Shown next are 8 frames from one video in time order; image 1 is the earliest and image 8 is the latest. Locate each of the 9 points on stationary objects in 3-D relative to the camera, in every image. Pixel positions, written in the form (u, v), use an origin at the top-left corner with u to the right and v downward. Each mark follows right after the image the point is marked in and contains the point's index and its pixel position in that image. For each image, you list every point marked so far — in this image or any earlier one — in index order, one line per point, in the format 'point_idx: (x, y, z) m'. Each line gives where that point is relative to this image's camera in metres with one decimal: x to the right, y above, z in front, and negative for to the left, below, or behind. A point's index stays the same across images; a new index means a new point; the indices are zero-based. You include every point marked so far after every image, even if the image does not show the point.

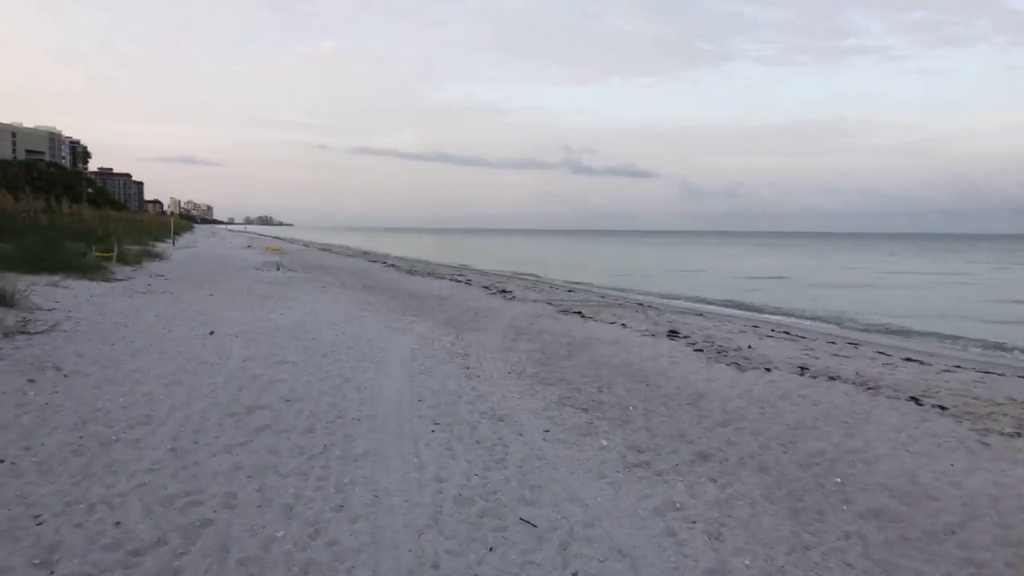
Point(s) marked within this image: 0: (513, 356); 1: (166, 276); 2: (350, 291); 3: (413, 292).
0: (0.0, -0.9, +9.2) m
1: (-9.0, +0.3, +17.5) m
2: (-3.7, -0.1, +15.6) m
3: (-2.5, -0.1, +17.0) m
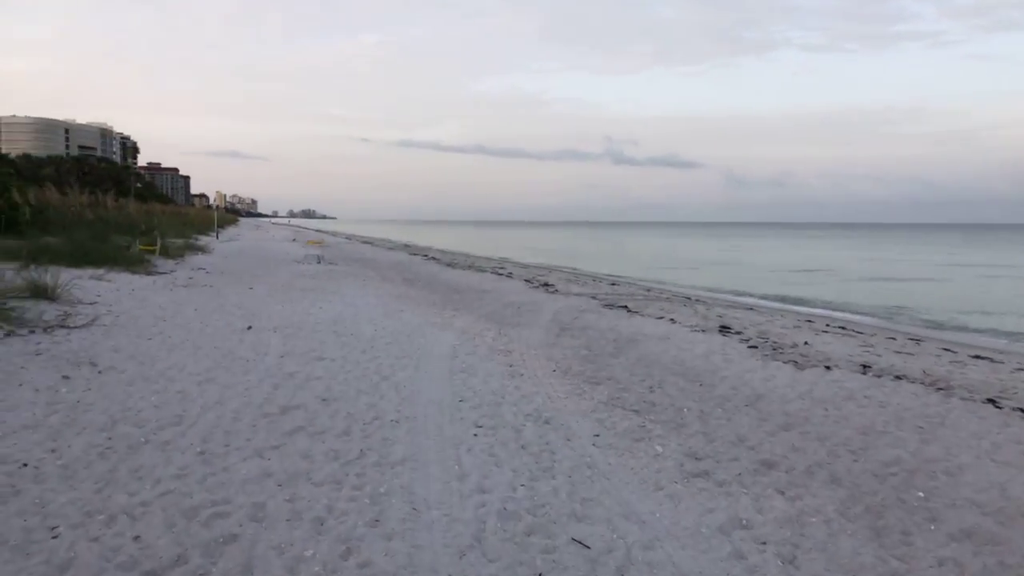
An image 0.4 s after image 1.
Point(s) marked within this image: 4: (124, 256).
0: (+0.6, -0.8, +8.8) m
1: (-7.9, +0.5, +17.6) m
2: (-2.7, +0.1, +15.4) m
3: (-1.4, +0.1, +16.7) m
4: (-9.3, +0.8, +16.1) m
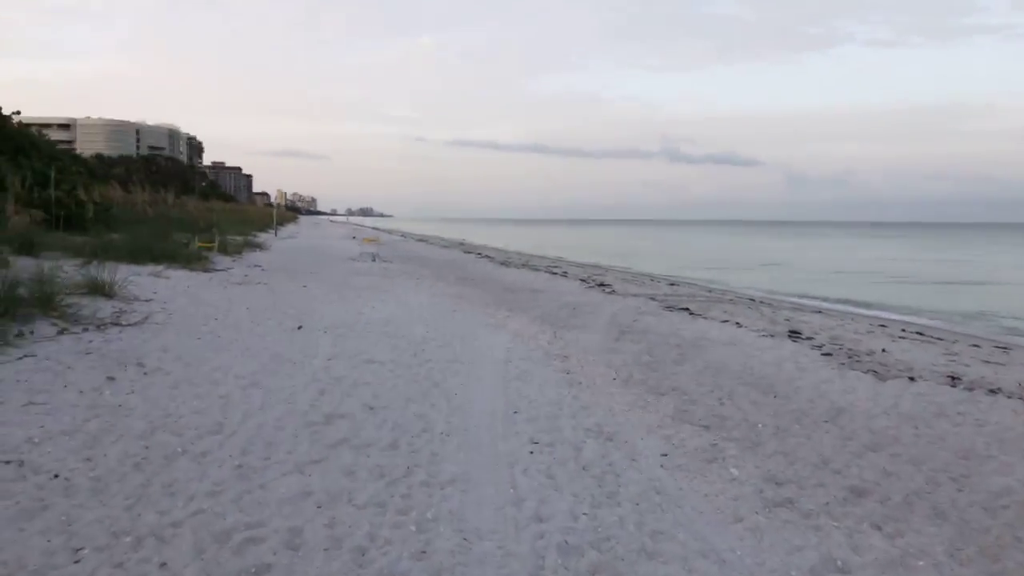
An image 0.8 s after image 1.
0: (+1.3, -0.9, +8.3) m
1: (-6.5, +0.6, +17.8) m
2: (-1.5, +0.1, +15.1) m
3: (-0.1, +0.1, +16.4) m
4: (-8.0, +0.9, +16.4) m
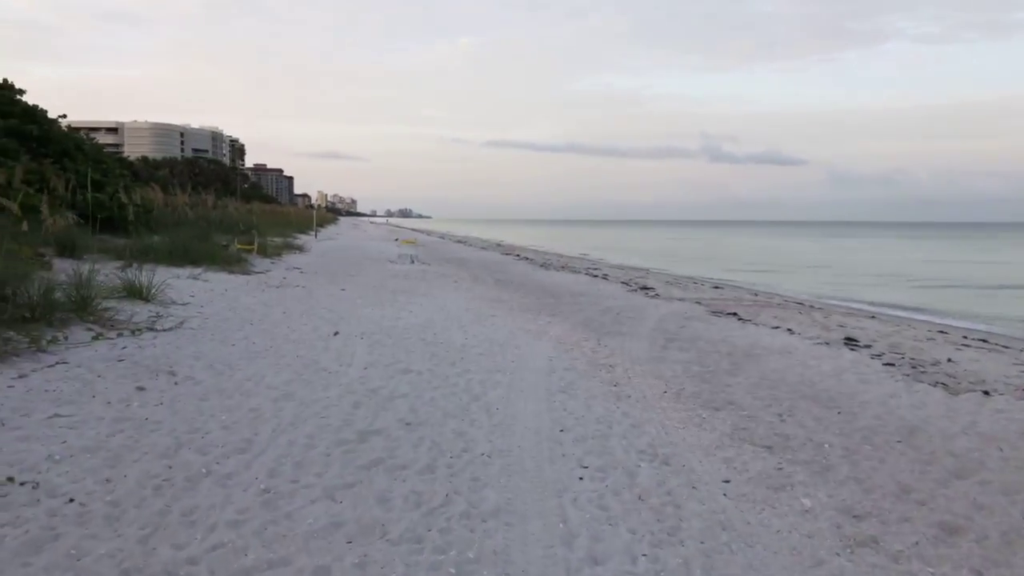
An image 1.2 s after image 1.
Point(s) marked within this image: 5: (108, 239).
0: (+1.8, -0.9, +7.8) m
1: (-5.4, +0.5, +17.7) m
2: (-0.6, 0.0, +14.8) m
3: (+0.9, 0.0, +16.0) m
4: (-7.0, +0.8, +16.4) m
5: (-9.3, +1.1, +15.7) m
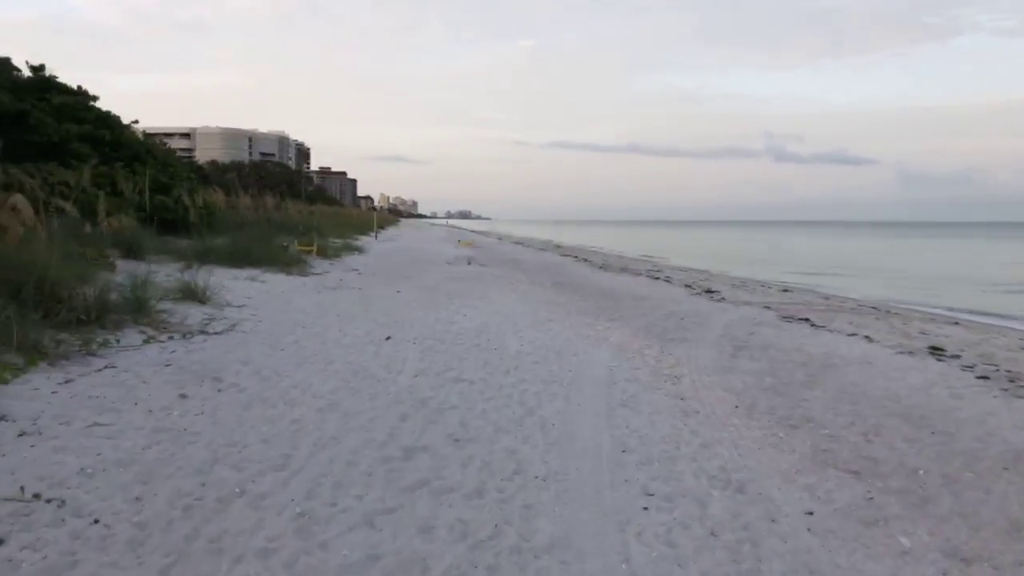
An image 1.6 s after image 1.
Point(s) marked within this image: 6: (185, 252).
0: (+2.4, -1.0, +7.3) m
1: (-3.9, +0.5, +17.8) m
2: (+0.6, 0.0, +14.4) m
3: (+2.2, -0.1, +15.5) m
4: (-5.6, +0.8, +16.5) m
5: (-8.0, +1.1, +16.0) m
6: (-7.0, +0.8, +14.5) m
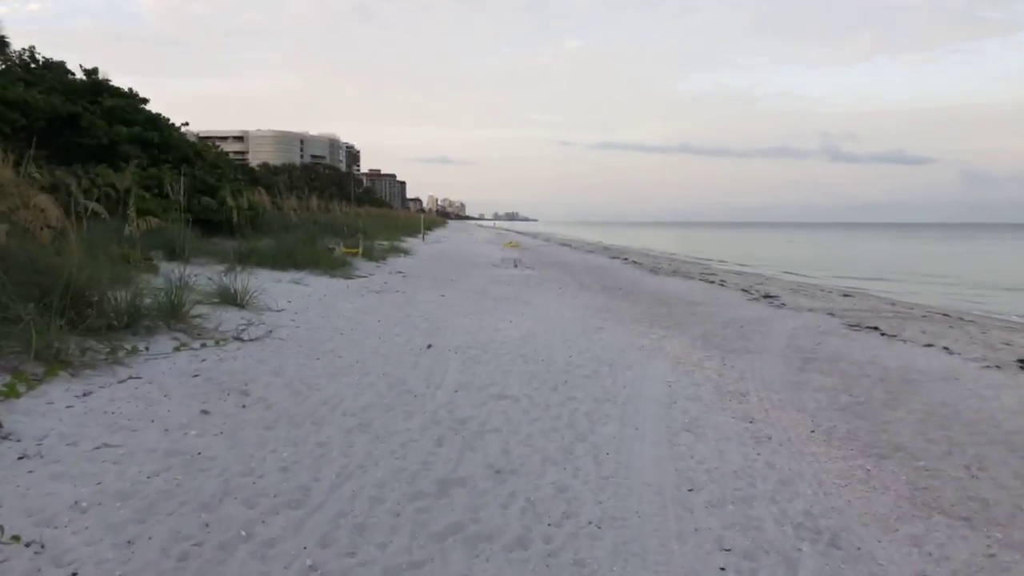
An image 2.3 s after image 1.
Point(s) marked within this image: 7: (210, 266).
0: (+2.9, -1.1, +6.5) m
1: (-2.8, +0.4, +17.4) m
2: (+1.5, -0.1, +13.8) m
3: (+3.2, -0.2, +14.7) m
4: (-4.5, +0.7, +16.3) m
5: (-6.9, +1.1, +16.0) m
6: (-6.0, +0.7, +14.4) m
7: (-6.0, +0.4, +13.6) m
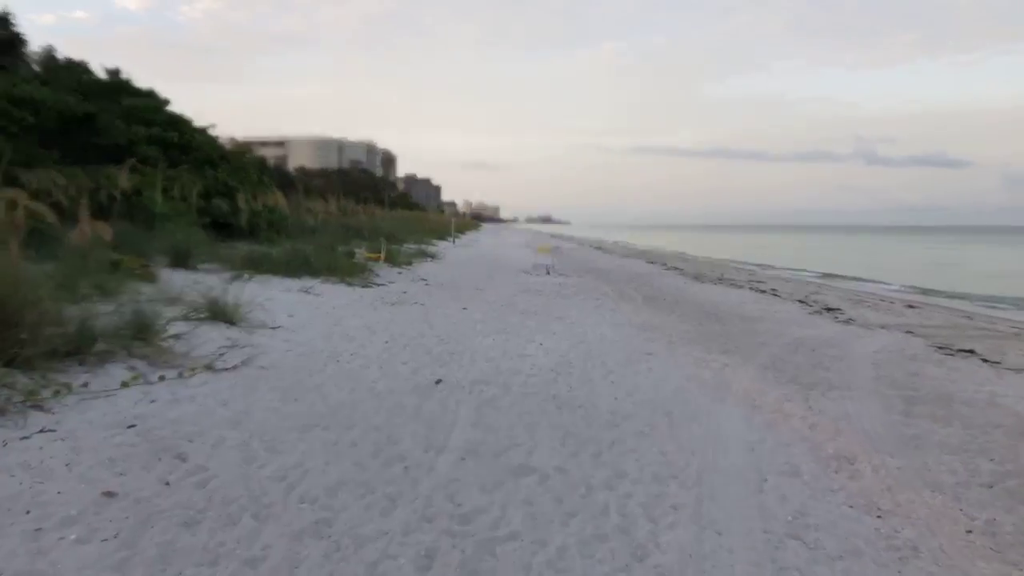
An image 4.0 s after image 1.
0: (+3.1, -1.3, +4.9) m
1: (-2.0, +0.2, +16.1) m
2: (+2.1, -0.3, +12.2) m
3: (+3.8, -0.4, +13.1) m
4: (-3.8, +0.5, +15.1) m
5: (-6.2, +0.9, +14.8) m
6: (-5.4, +0.5, +13.2) m
7: (-5.5, +0.3, +12.4) m
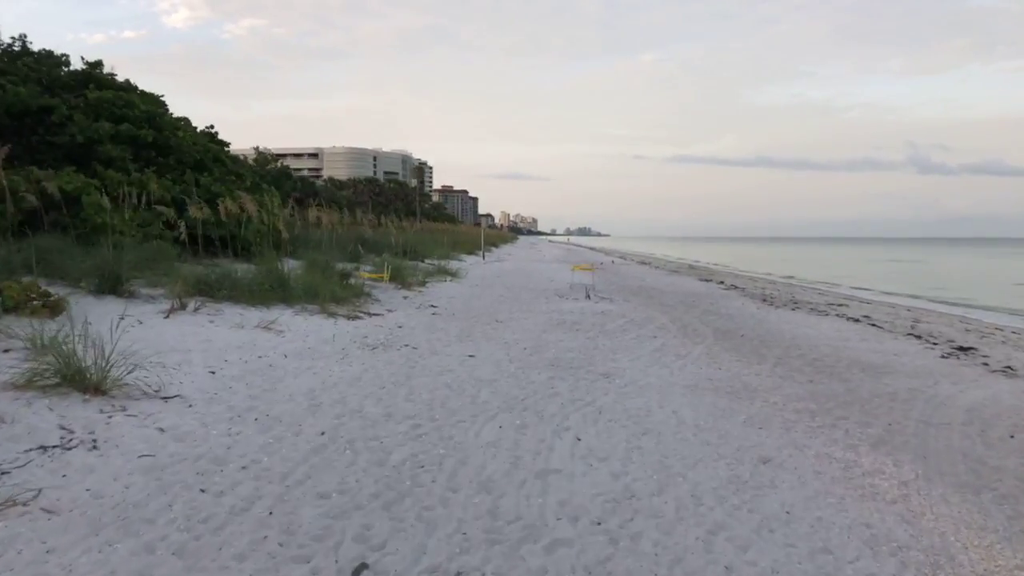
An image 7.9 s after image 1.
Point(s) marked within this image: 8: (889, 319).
0: (+3.0, -1.6, +1.5) m
1: (-1.4, -0.4, +13.0) m
2: (+2.5, -0.8, +8.9) m
3: (+4.2, -0.9, +9.6) m
4: (-3.3, 0.0, +12.1) m
5: (-5.7, +0.4, +12.0) m
6: (-5.0, +0.1, +10.3) m
7: (-5.1, -0.2, +9.5) m
8: (+8.8, -0.7, +15.8) m
